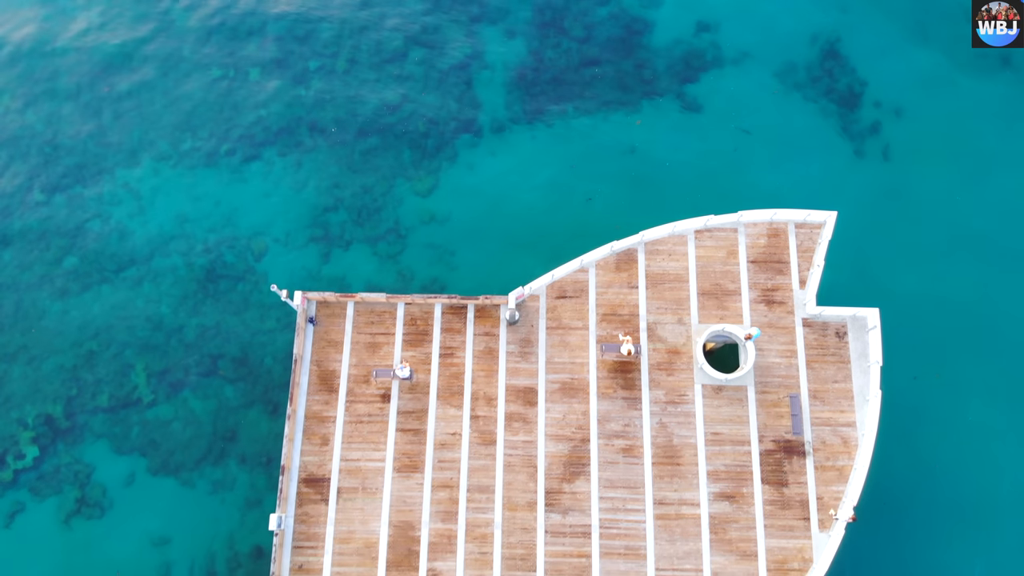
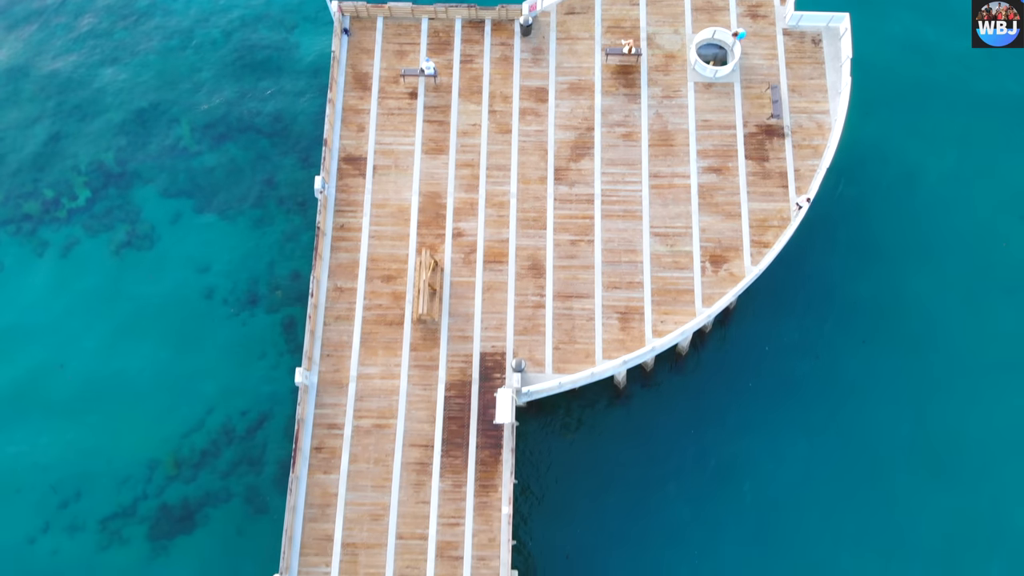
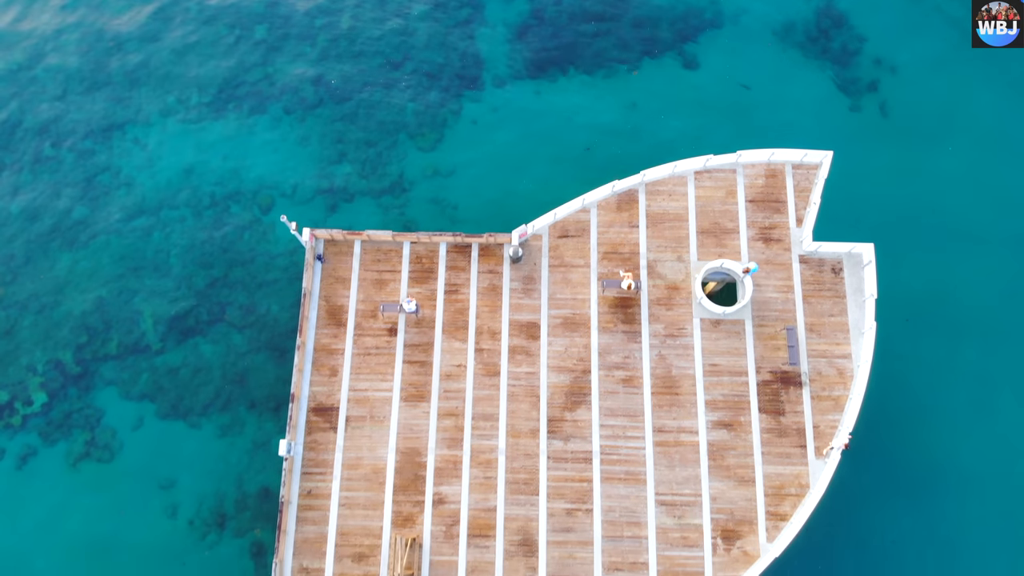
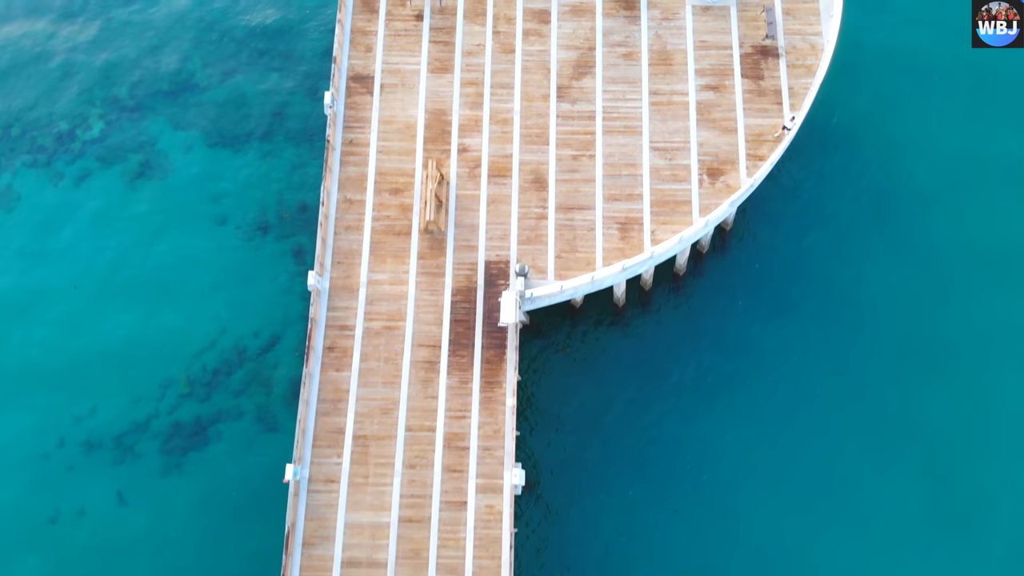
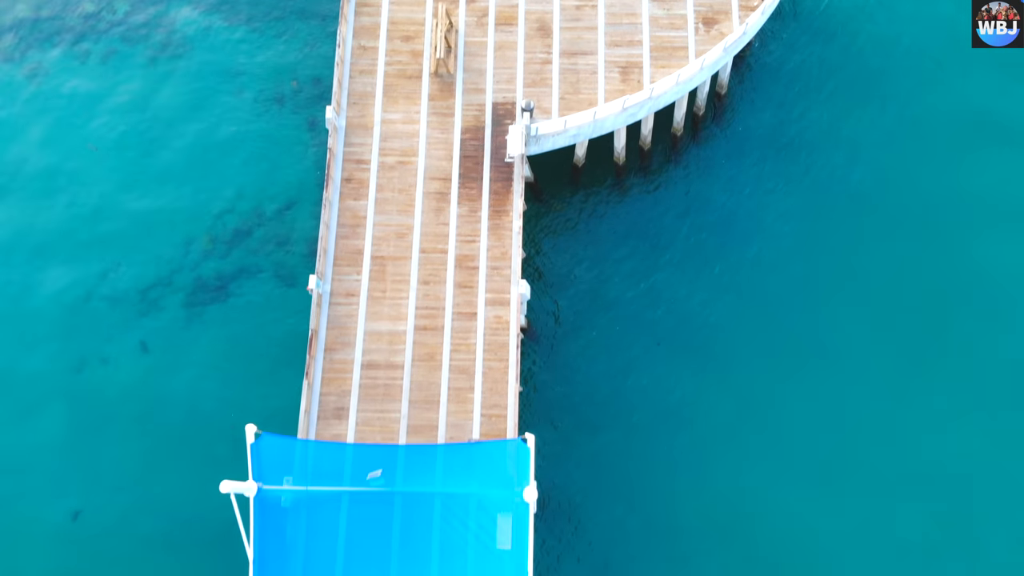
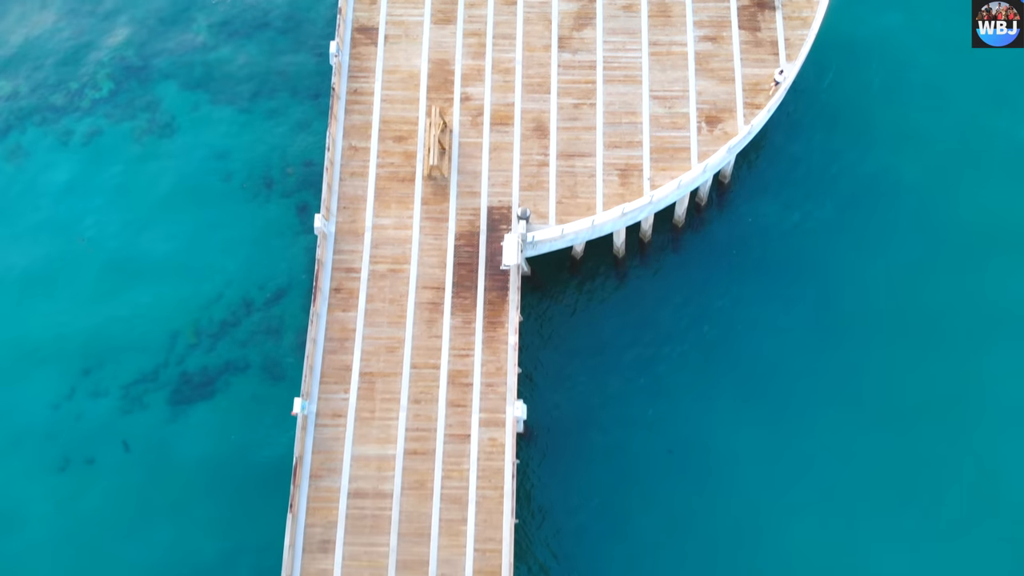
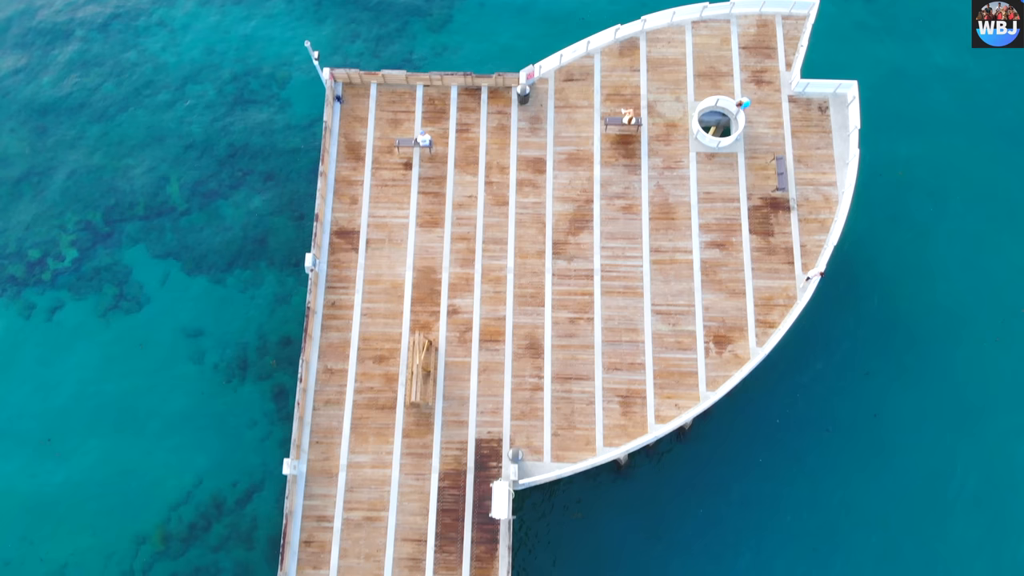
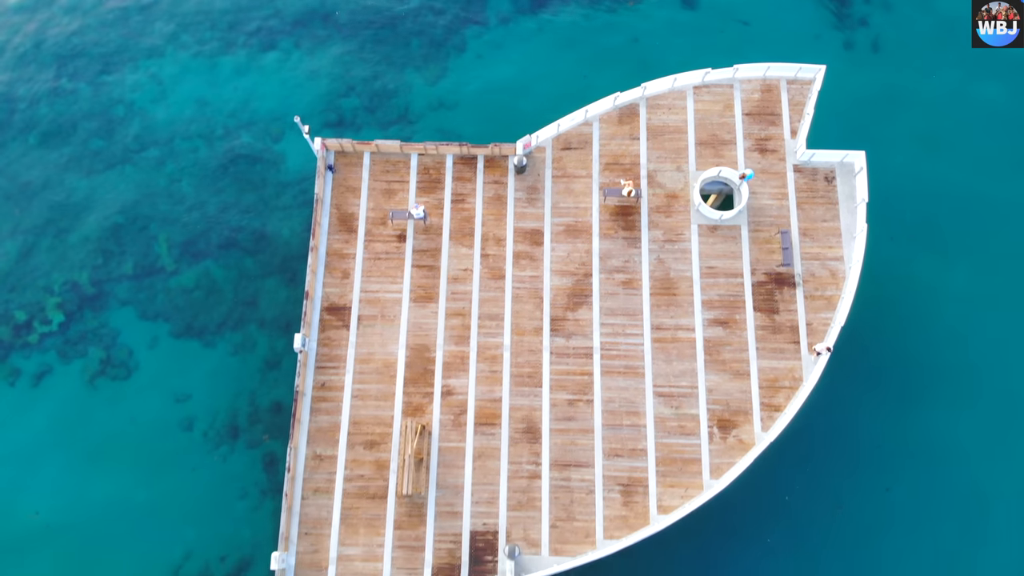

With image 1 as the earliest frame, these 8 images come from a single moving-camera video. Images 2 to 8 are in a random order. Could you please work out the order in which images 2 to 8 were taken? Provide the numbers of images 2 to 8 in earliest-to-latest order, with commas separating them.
3, 8, 7, 2, 4, 6, 5
